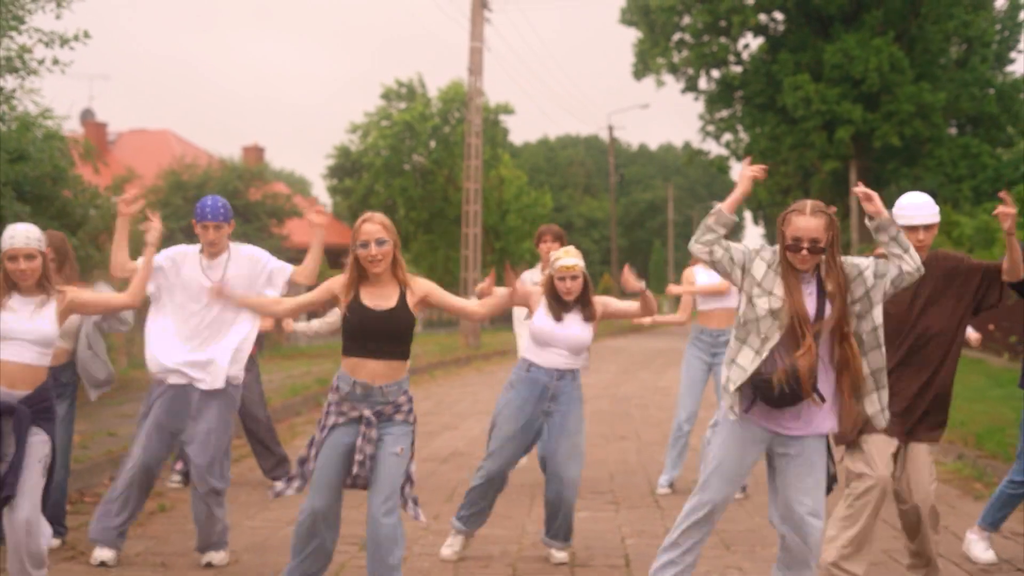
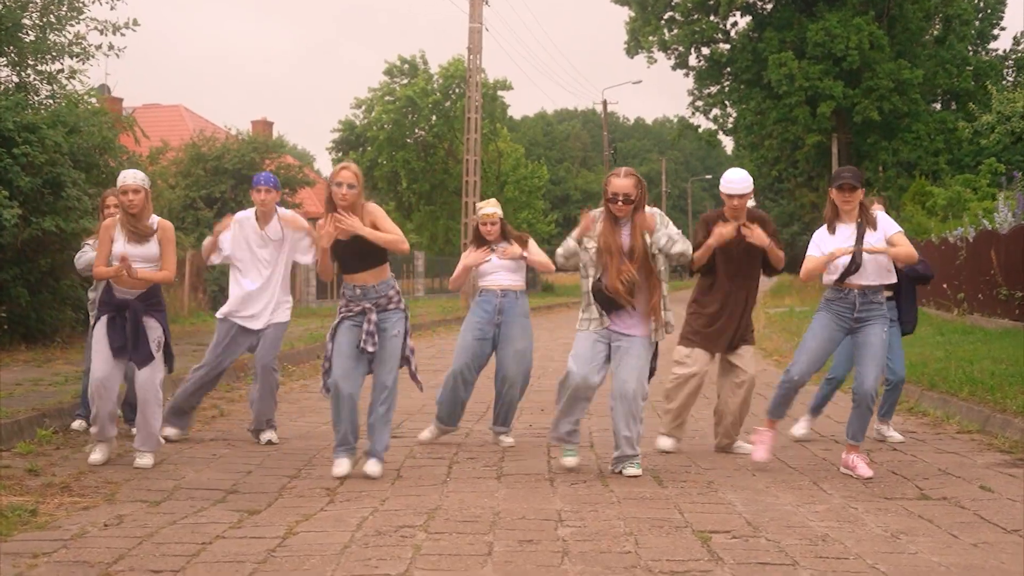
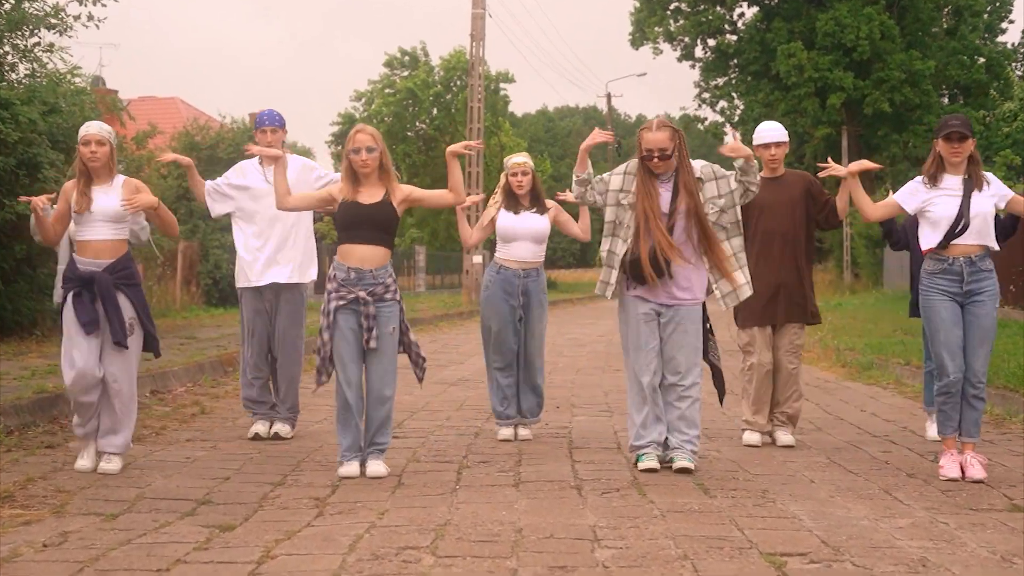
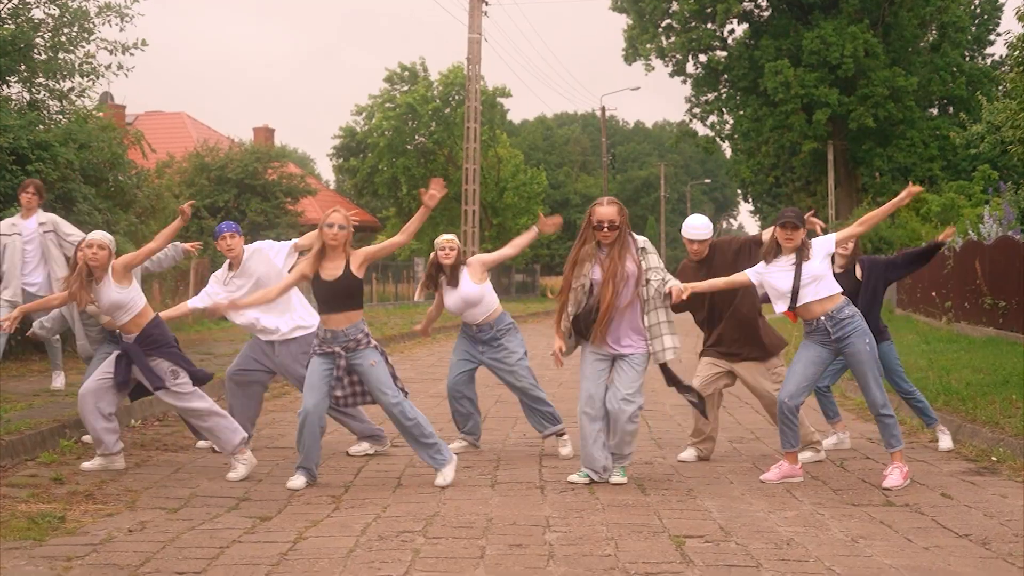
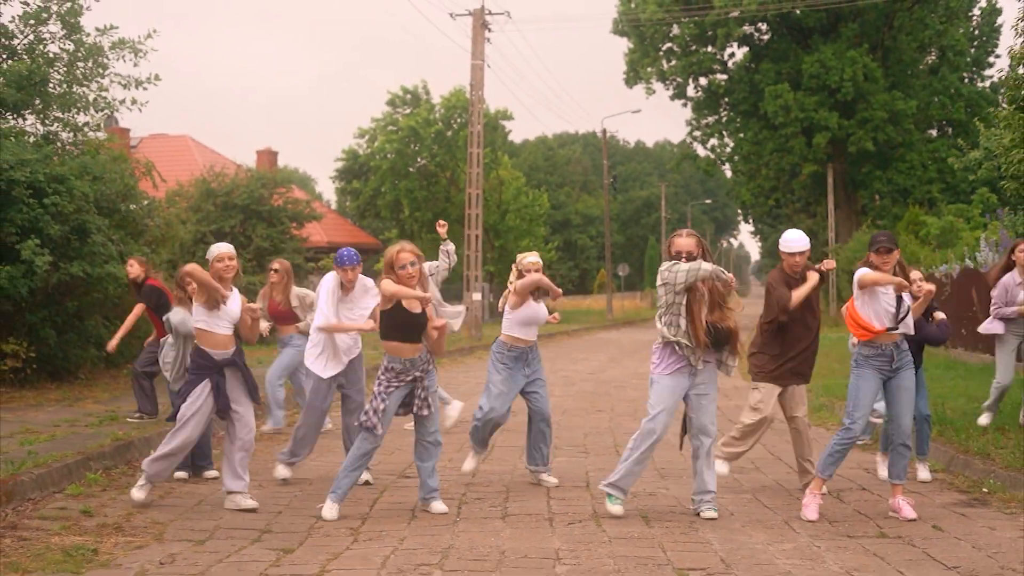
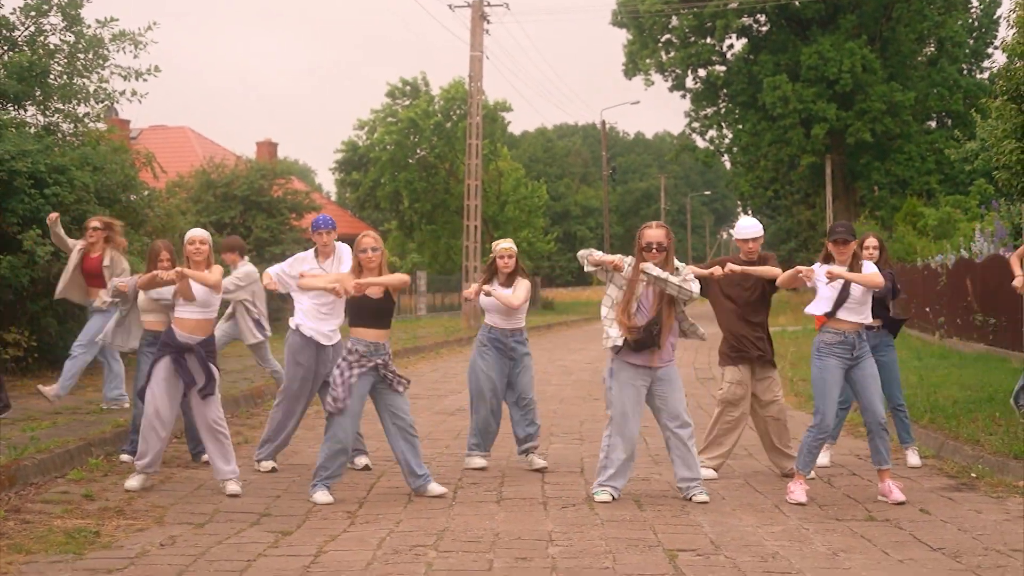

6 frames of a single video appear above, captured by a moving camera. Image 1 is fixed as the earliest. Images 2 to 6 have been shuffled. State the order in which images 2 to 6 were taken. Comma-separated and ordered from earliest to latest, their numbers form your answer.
5, 6, 4, 2, 3
